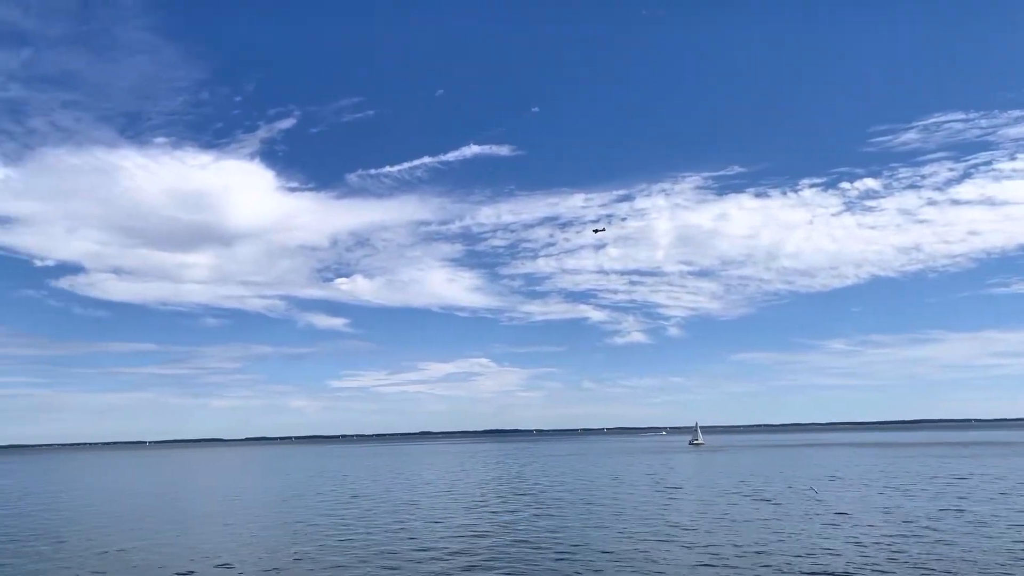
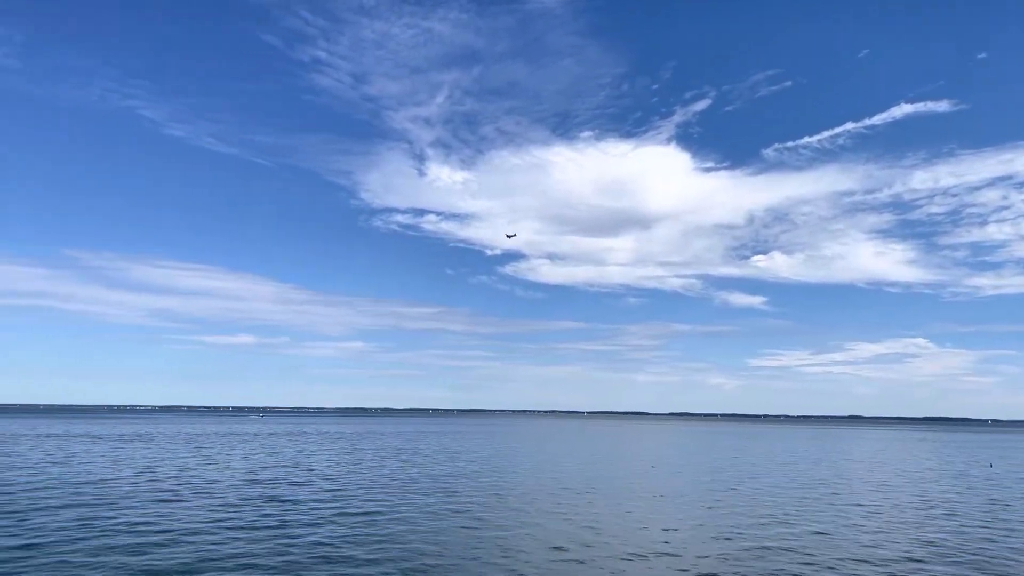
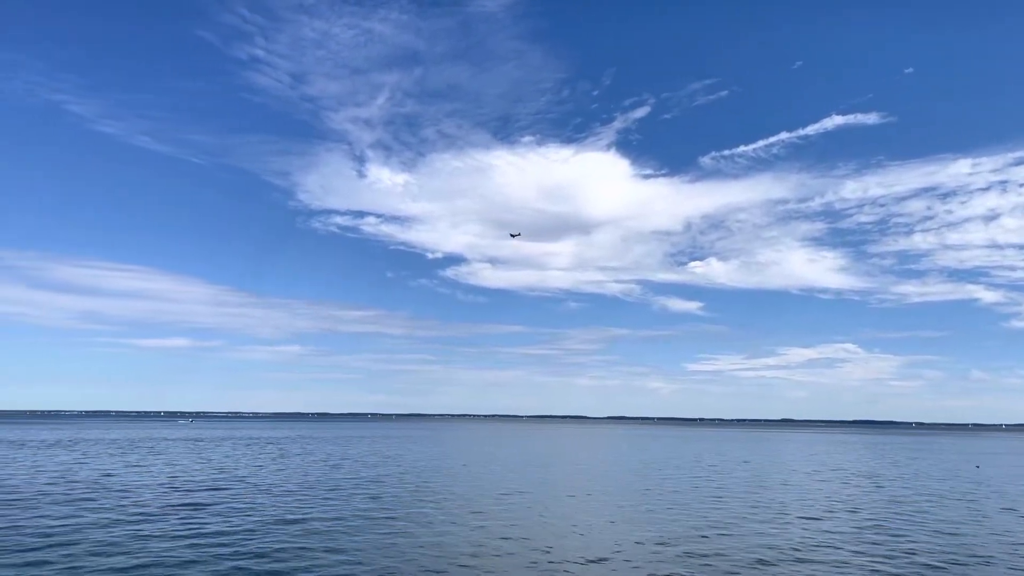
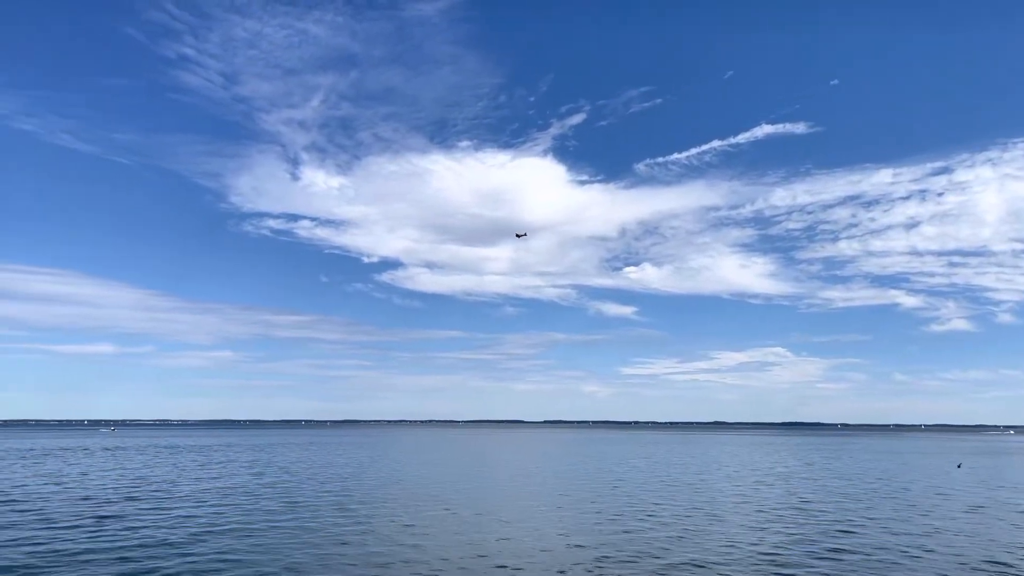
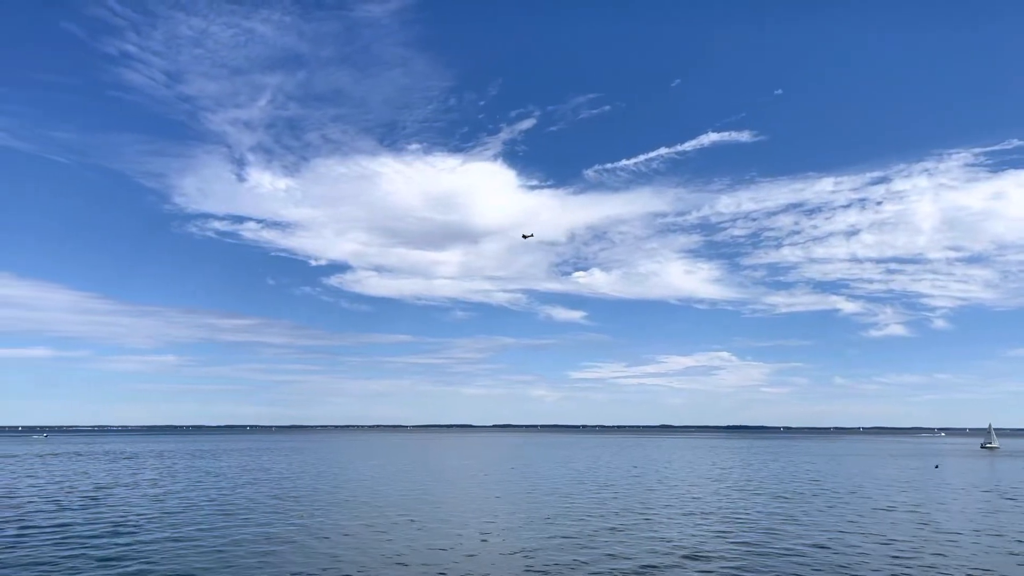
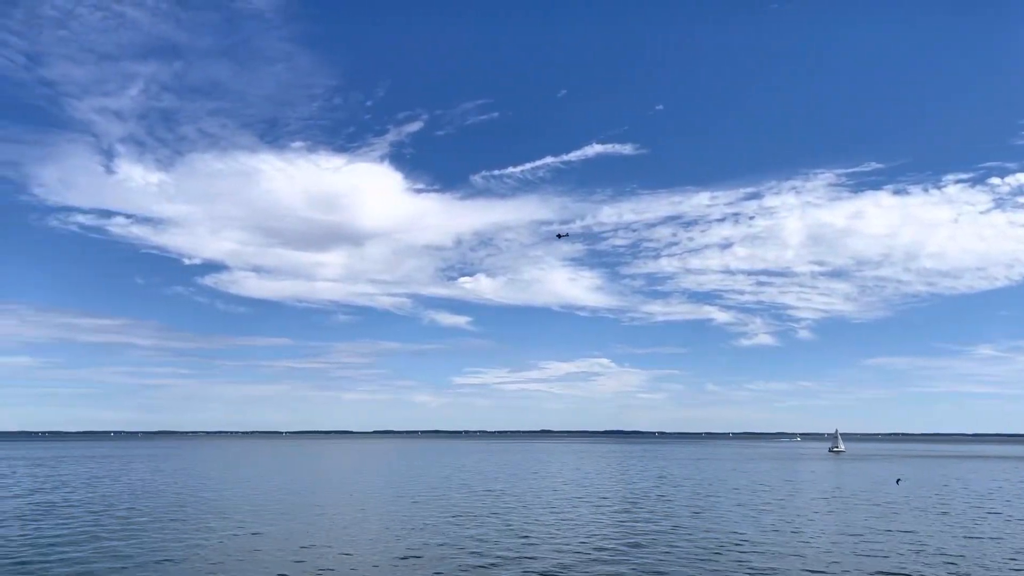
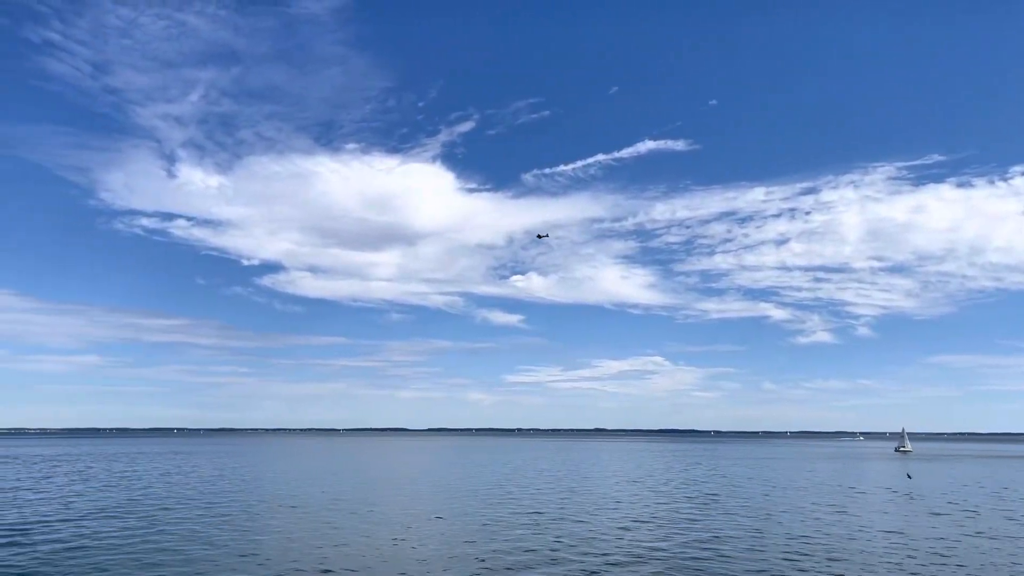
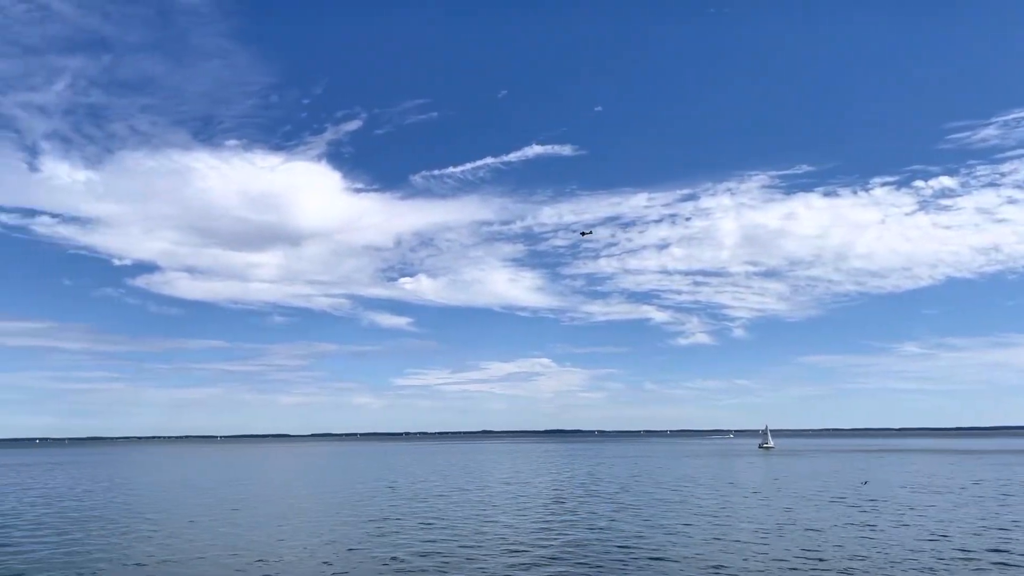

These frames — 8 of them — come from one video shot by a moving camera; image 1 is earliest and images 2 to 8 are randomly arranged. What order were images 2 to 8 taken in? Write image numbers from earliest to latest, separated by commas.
8, 6, 7, 5, 4, 3, 2
